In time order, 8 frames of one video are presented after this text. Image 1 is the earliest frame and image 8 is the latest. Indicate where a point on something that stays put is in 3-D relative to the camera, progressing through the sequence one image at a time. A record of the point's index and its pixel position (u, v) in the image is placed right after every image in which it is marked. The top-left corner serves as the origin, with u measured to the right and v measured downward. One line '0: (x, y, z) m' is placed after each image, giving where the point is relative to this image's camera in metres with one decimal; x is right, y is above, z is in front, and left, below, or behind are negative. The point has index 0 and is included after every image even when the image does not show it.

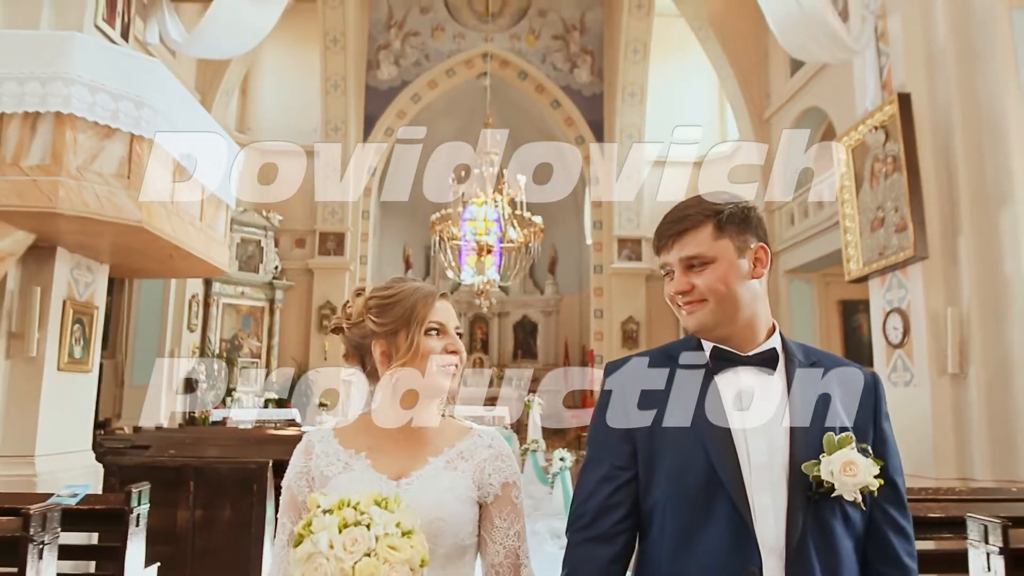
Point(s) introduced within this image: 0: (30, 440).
0: (-3.0, -1.0, +4.9) m
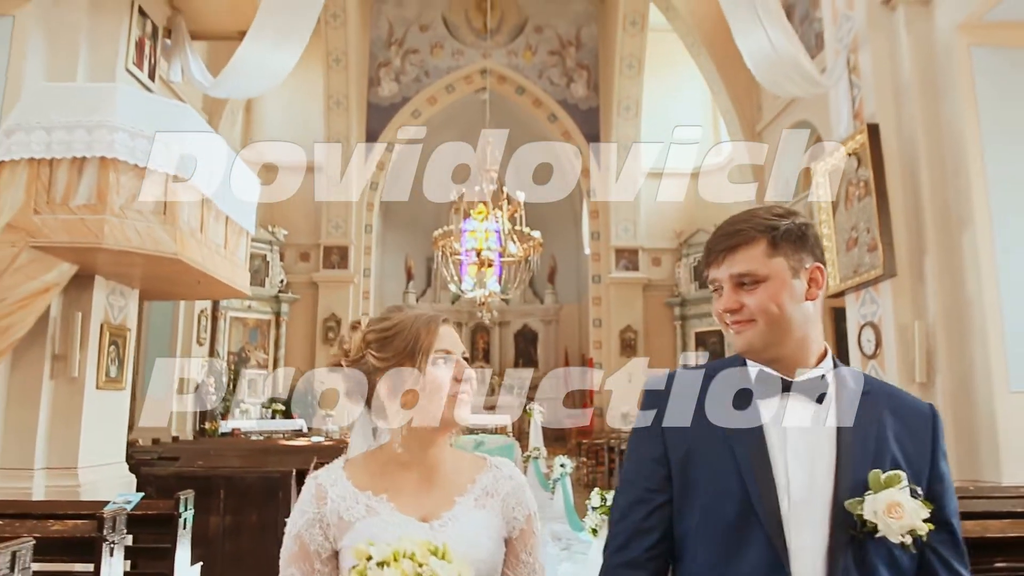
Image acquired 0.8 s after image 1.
0: (-3.0, -1.1, +5.3) m
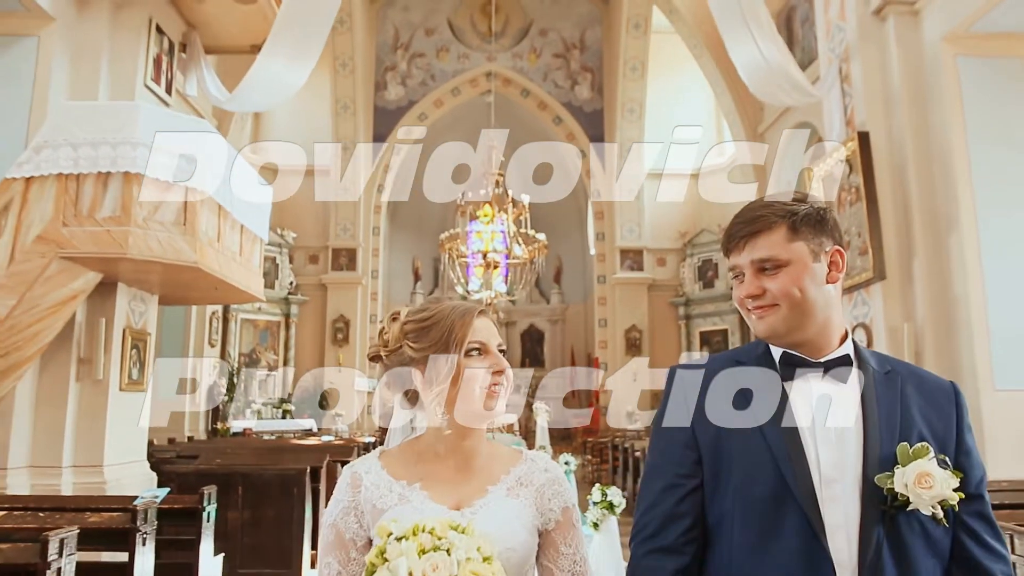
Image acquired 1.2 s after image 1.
0: (-2.9, -1.2, +5.5) m
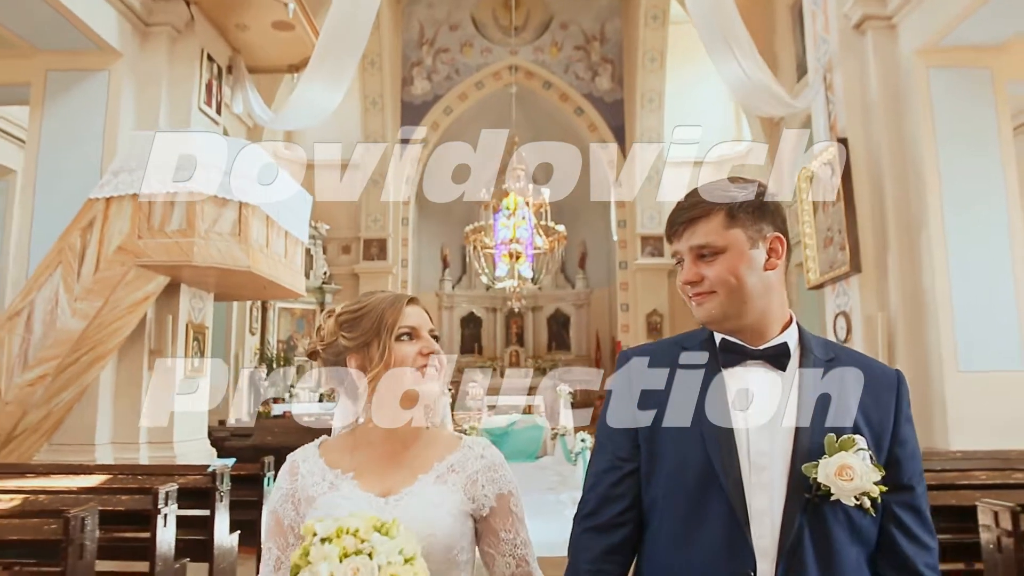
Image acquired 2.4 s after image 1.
0: (-2.8, -1.2, +6.3) m
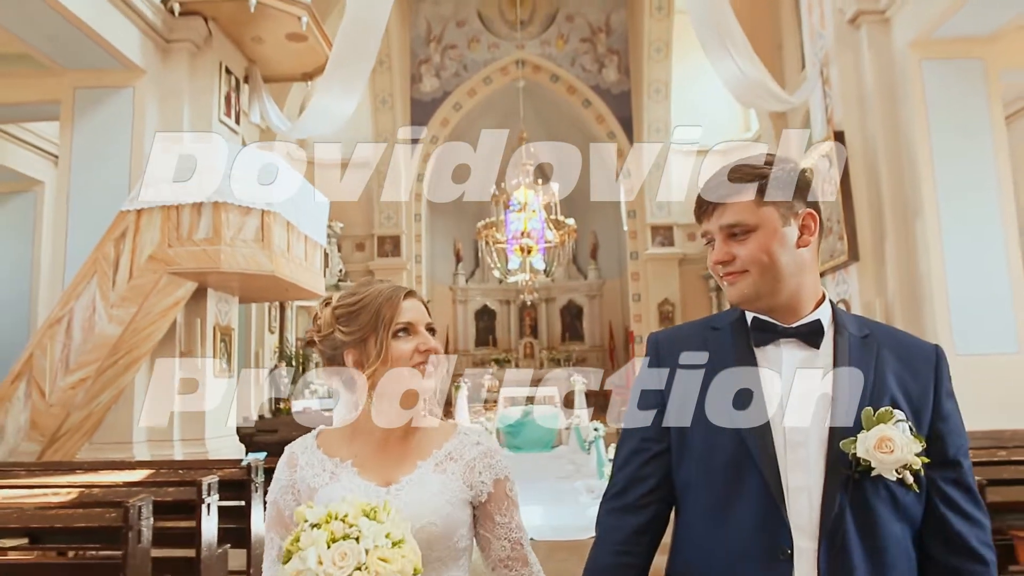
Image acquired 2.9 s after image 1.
0: (-2.7, -1.2, +6.7) m
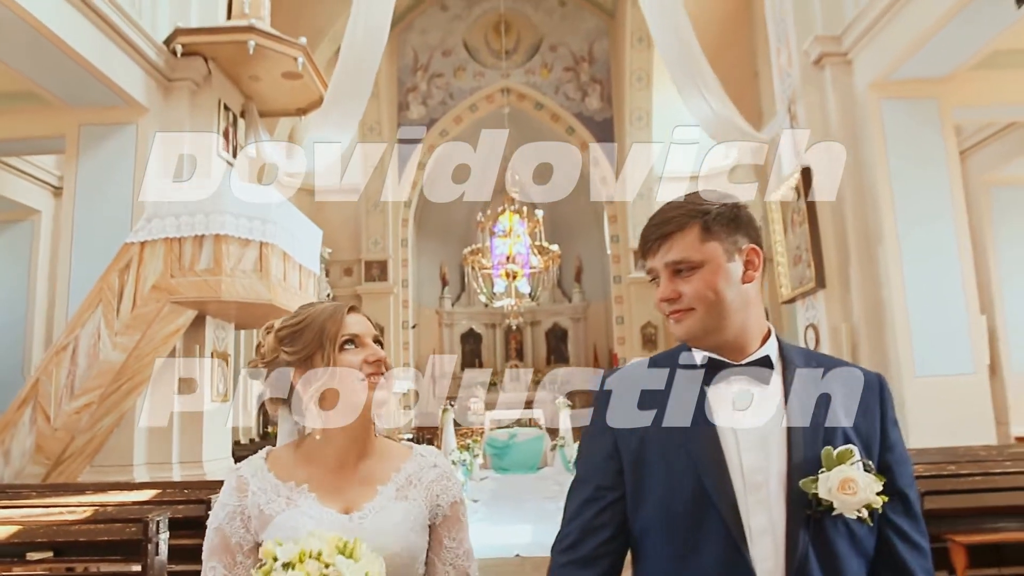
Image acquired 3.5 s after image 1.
0: (-2.8, -1.5, +6.9) m
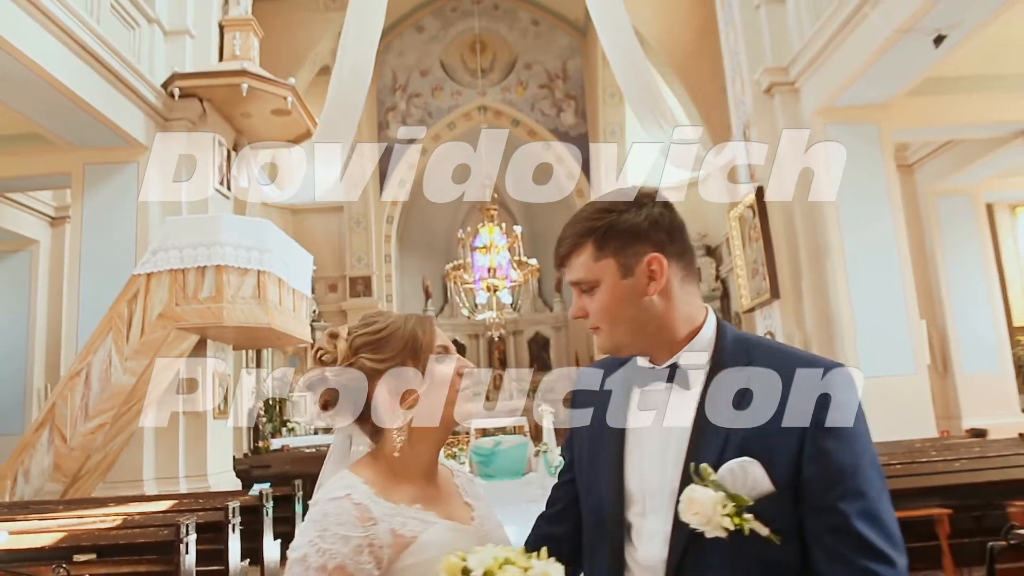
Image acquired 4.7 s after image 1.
0: (-3.0, -1.7, +7.3) m
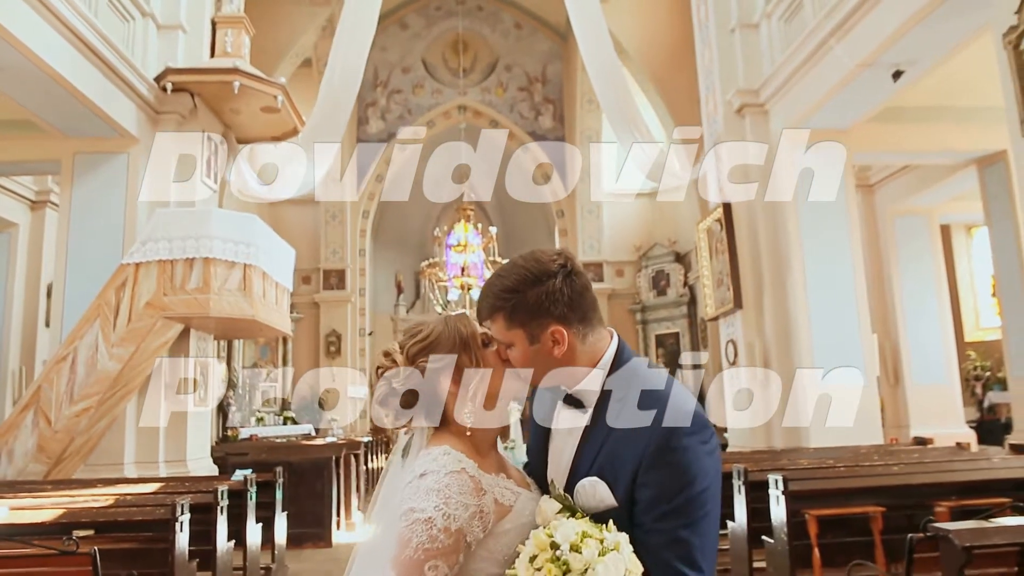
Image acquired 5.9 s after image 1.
0: (-3.3, -1.6, +7.5) m
